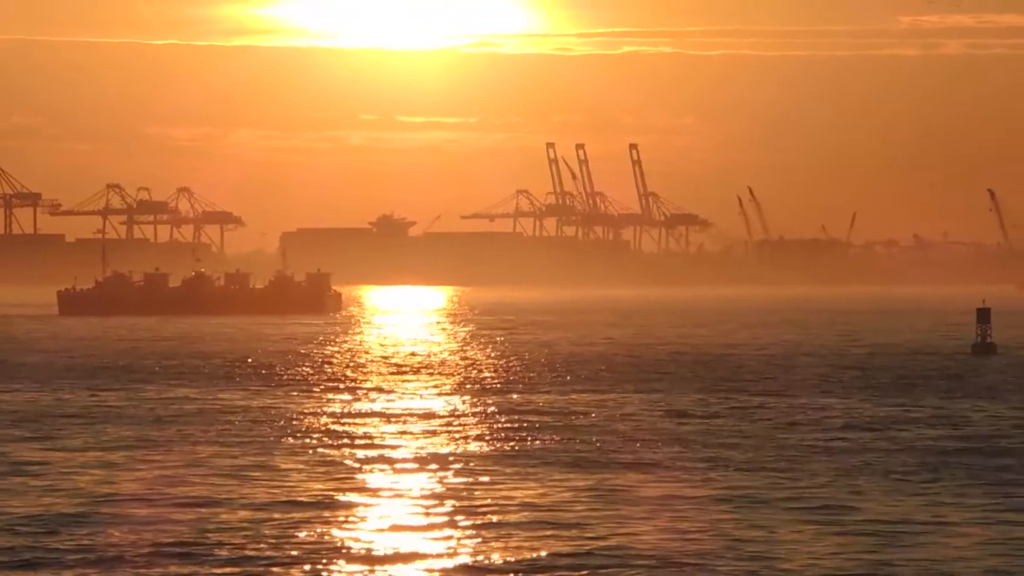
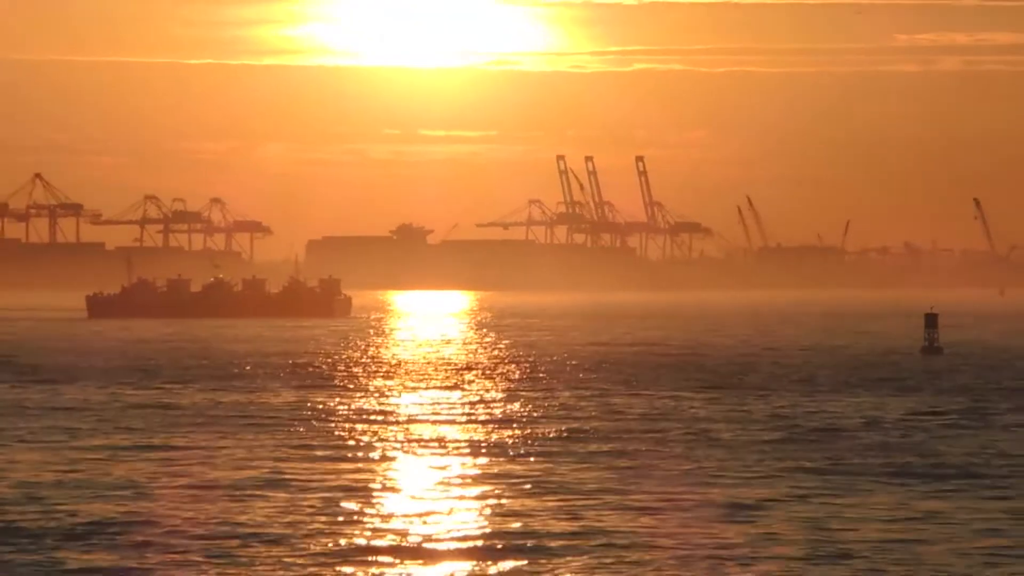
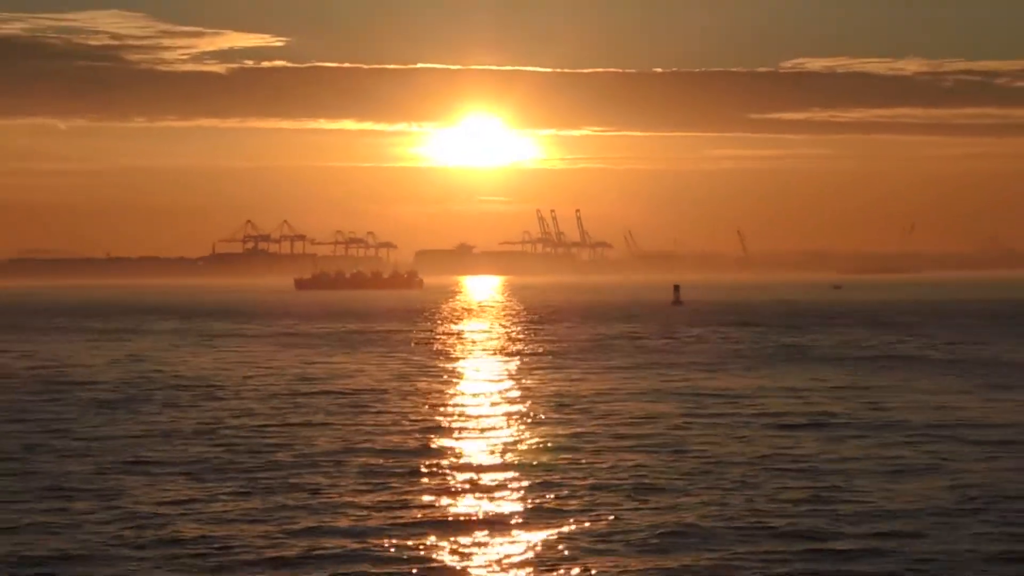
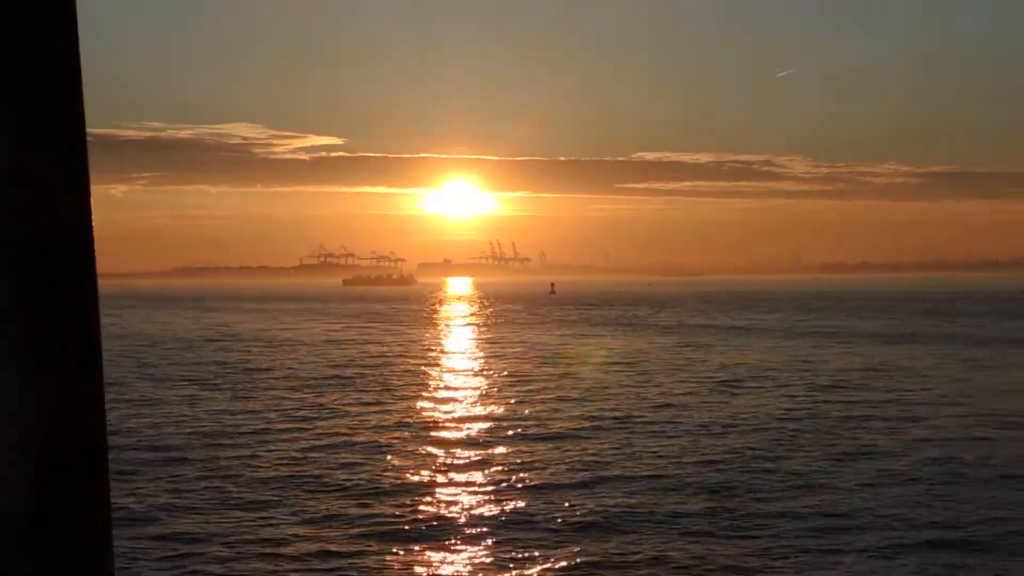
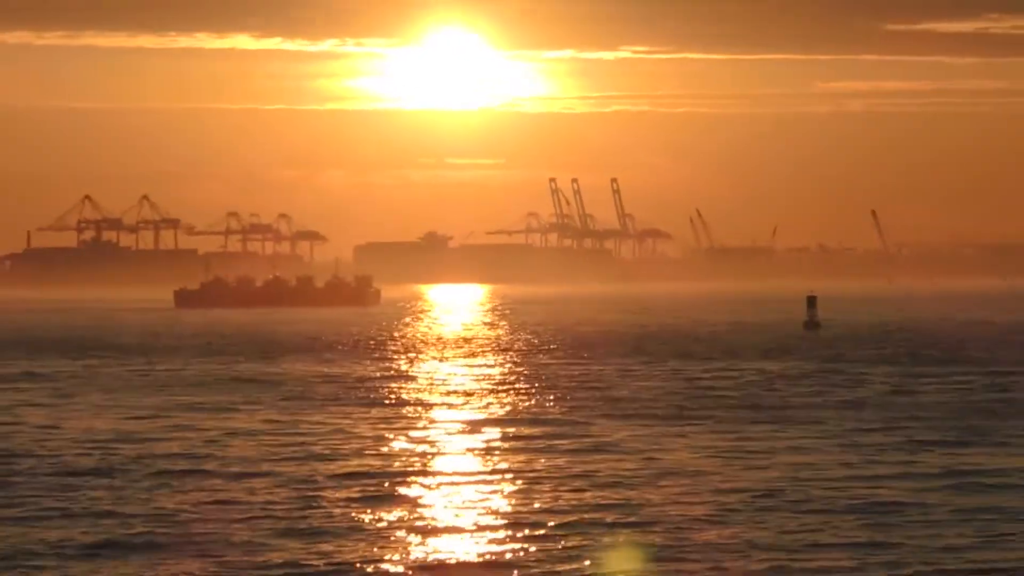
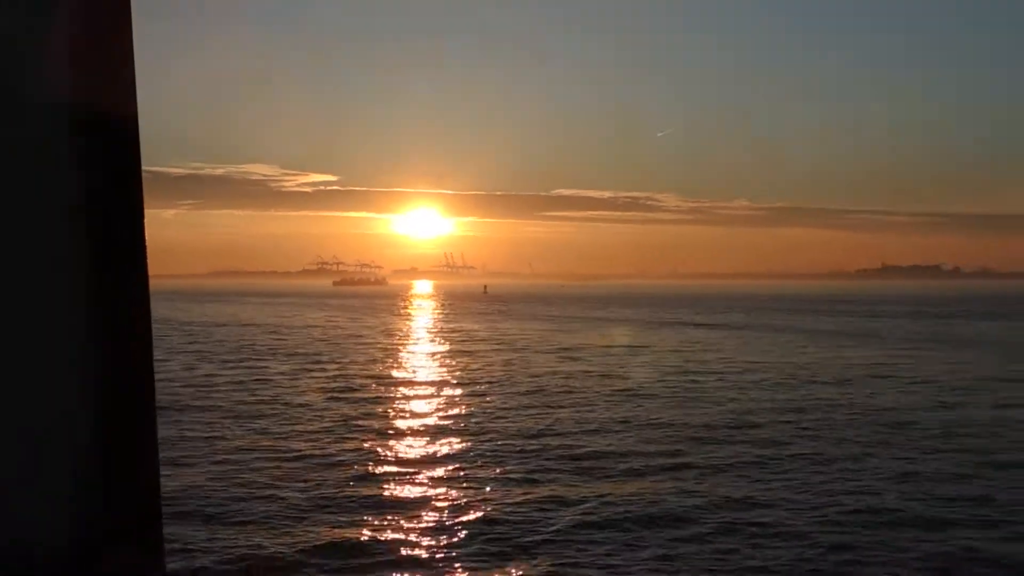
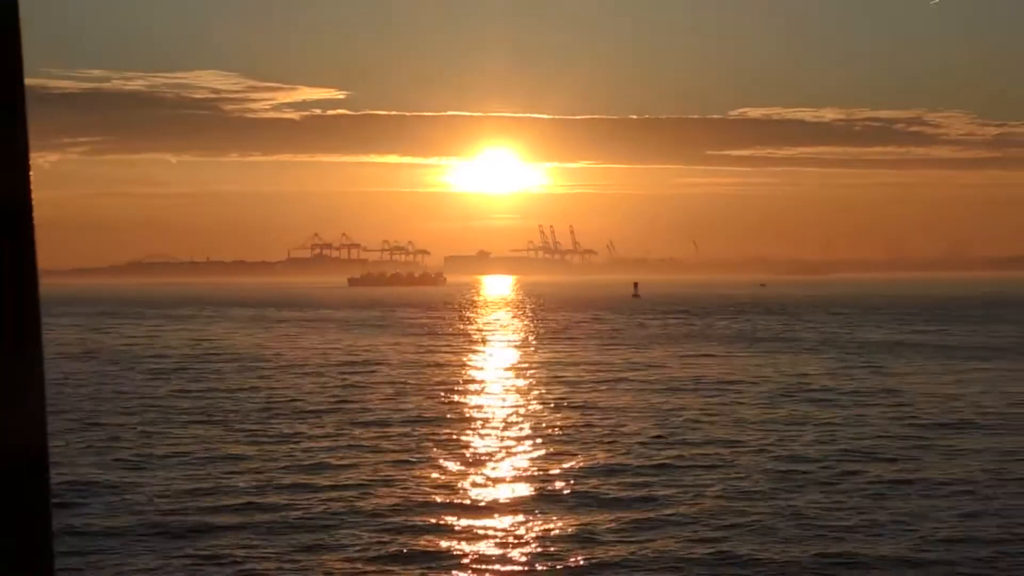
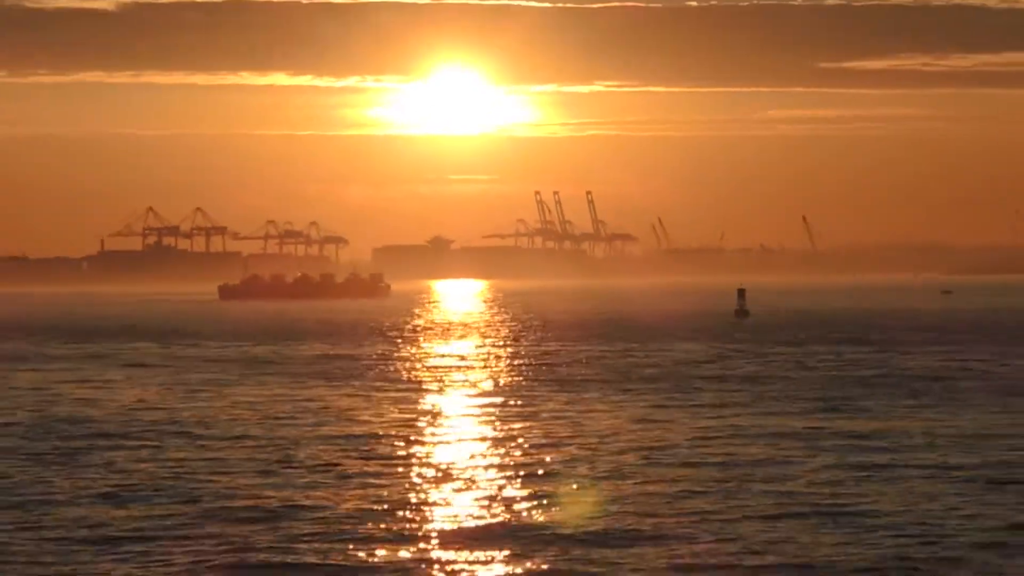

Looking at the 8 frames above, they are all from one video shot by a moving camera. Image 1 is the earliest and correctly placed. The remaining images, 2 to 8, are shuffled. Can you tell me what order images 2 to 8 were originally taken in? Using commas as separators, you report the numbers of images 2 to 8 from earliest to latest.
2, 5, 8, 3, 7, 4, 6
